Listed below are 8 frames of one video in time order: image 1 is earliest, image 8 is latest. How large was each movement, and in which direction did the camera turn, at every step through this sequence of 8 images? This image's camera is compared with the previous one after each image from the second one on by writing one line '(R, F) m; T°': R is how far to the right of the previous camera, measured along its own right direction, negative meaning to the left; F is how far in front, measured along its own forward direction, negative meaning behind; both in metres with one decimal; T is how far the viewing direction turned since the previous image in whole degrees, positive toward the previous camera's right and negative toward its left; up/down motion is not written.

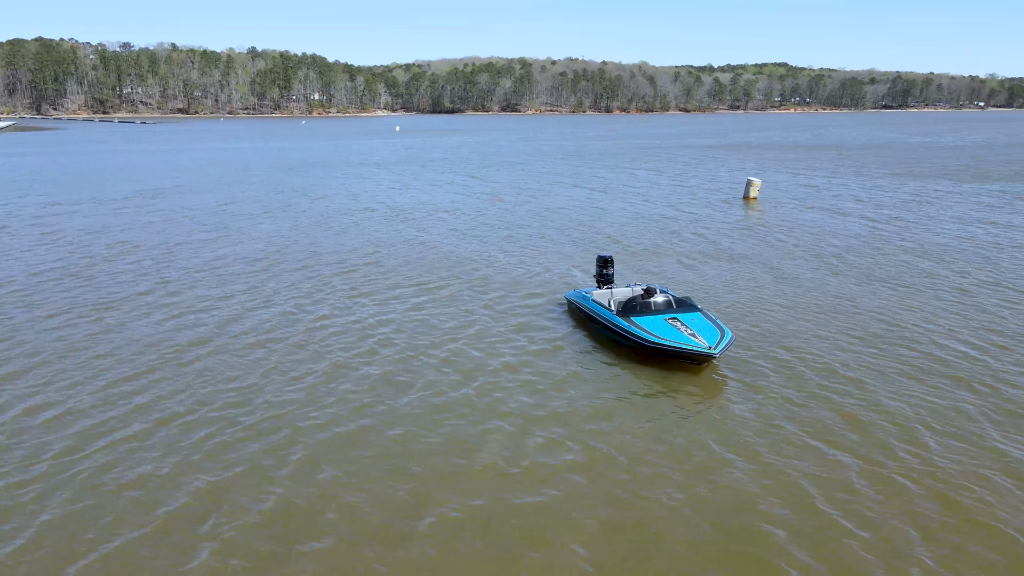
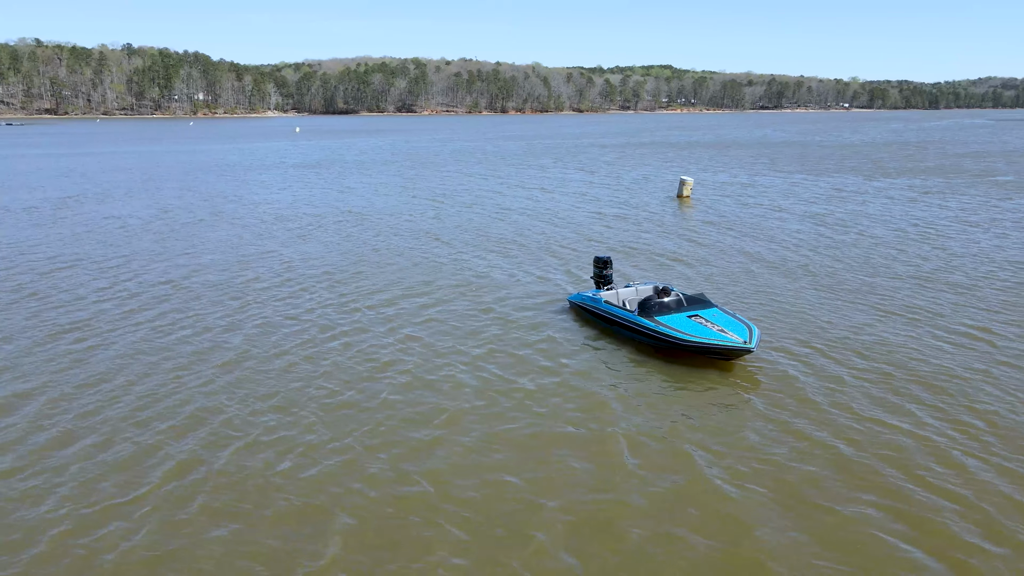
(-3.2, +0.6) m; +8°
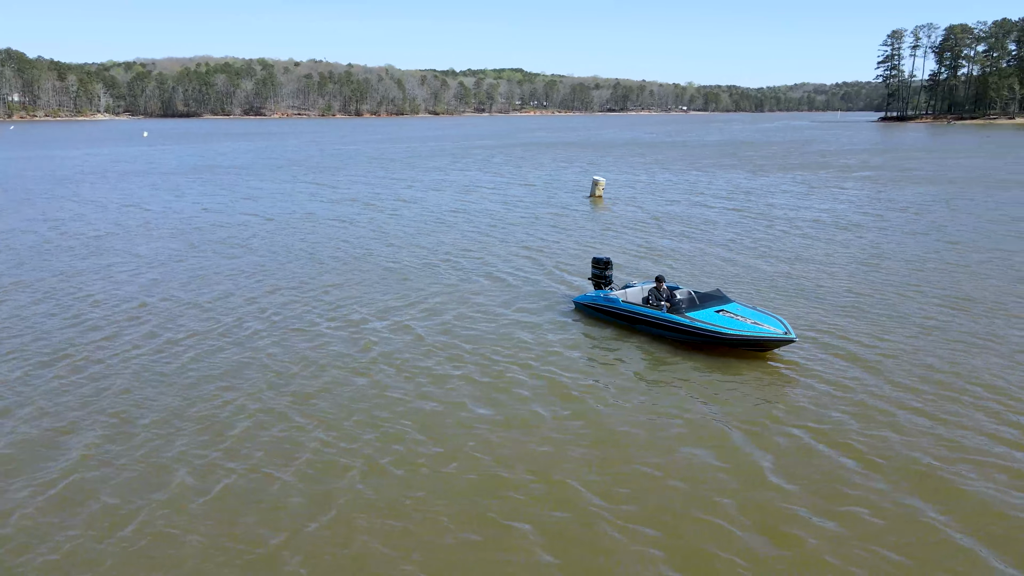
(-4.4, +0.7) m; +11°
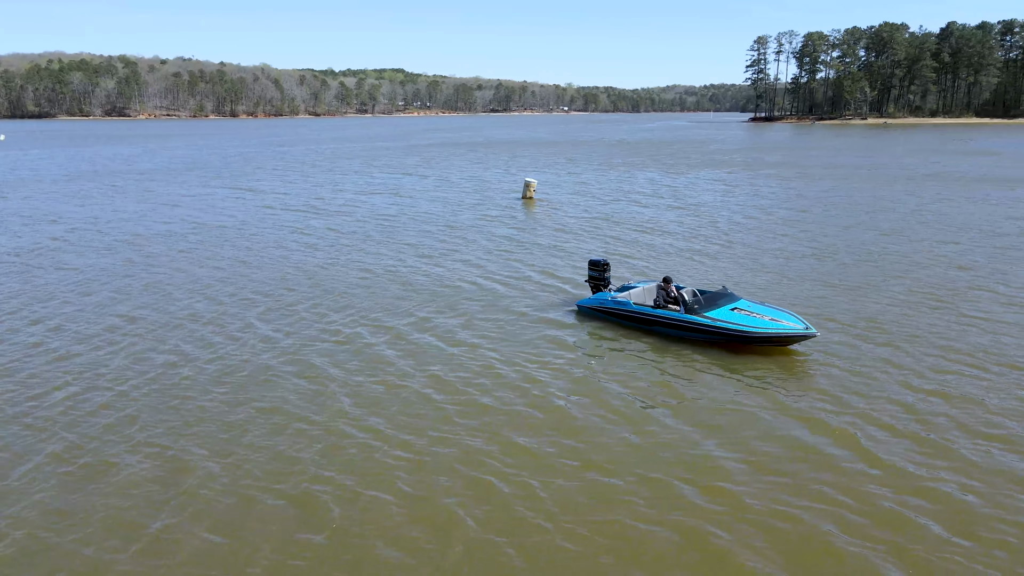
(-3.4, +0.3) m; +8°
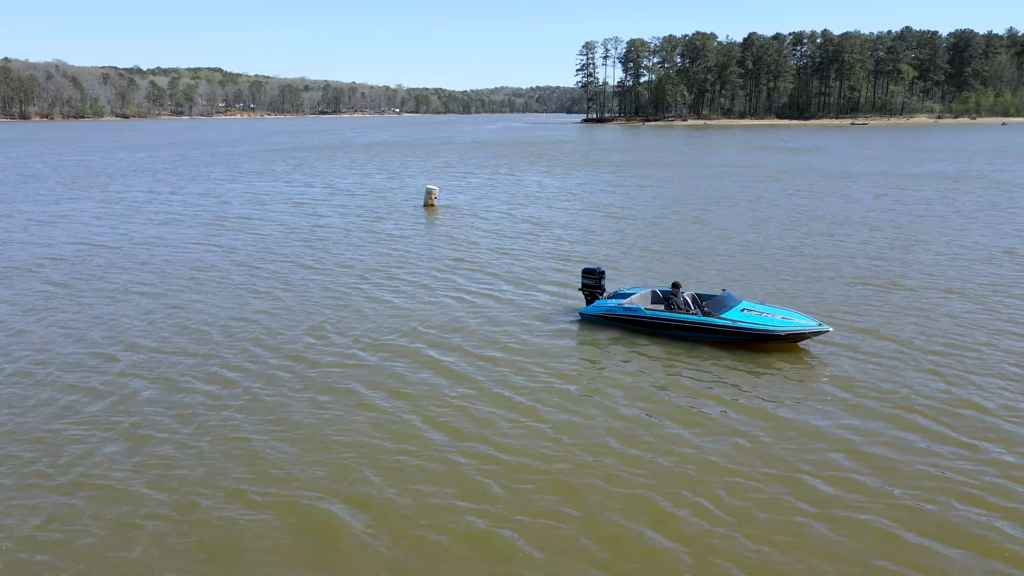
(-4.7, +0.3) m; +12°
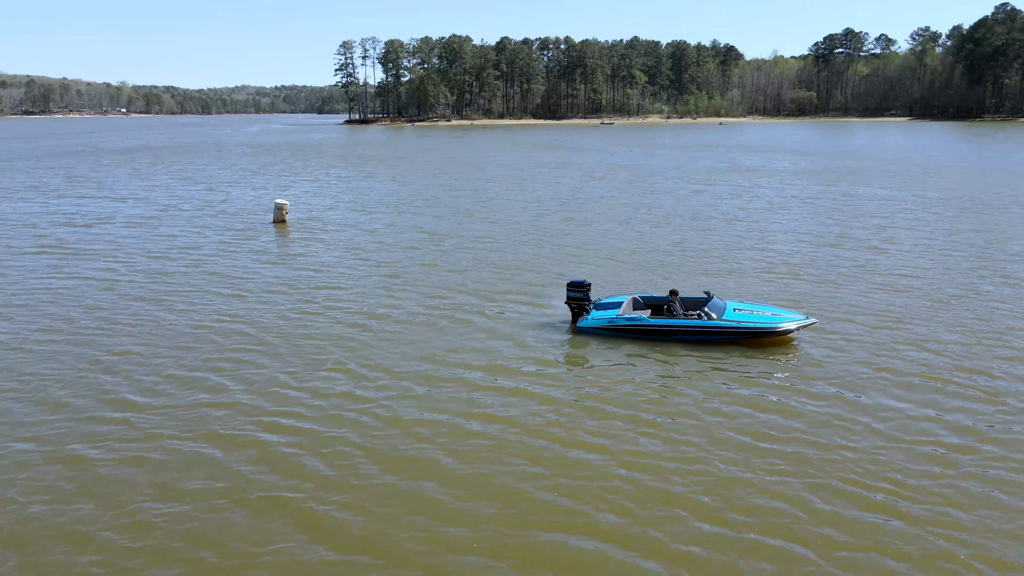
(-6.4, +0.4) m; +17°
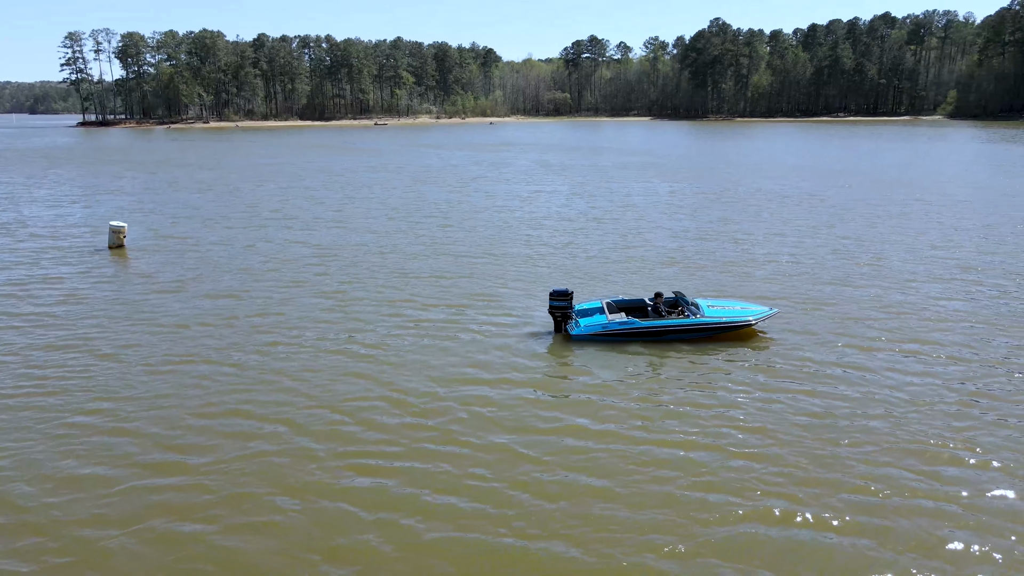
(-6.1, -0.1) m; +17°
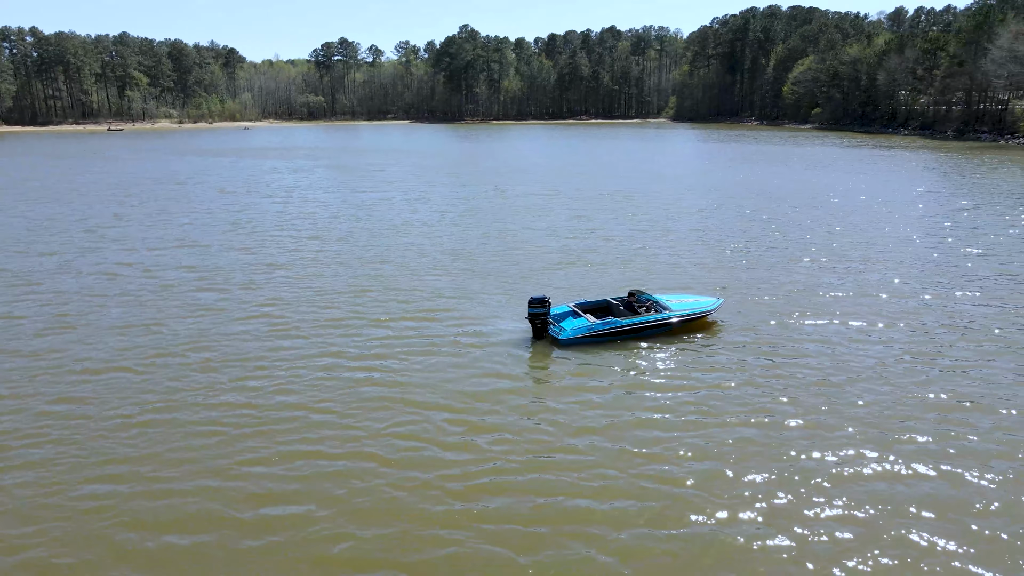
(-6.2, -0.3) m; +17°
